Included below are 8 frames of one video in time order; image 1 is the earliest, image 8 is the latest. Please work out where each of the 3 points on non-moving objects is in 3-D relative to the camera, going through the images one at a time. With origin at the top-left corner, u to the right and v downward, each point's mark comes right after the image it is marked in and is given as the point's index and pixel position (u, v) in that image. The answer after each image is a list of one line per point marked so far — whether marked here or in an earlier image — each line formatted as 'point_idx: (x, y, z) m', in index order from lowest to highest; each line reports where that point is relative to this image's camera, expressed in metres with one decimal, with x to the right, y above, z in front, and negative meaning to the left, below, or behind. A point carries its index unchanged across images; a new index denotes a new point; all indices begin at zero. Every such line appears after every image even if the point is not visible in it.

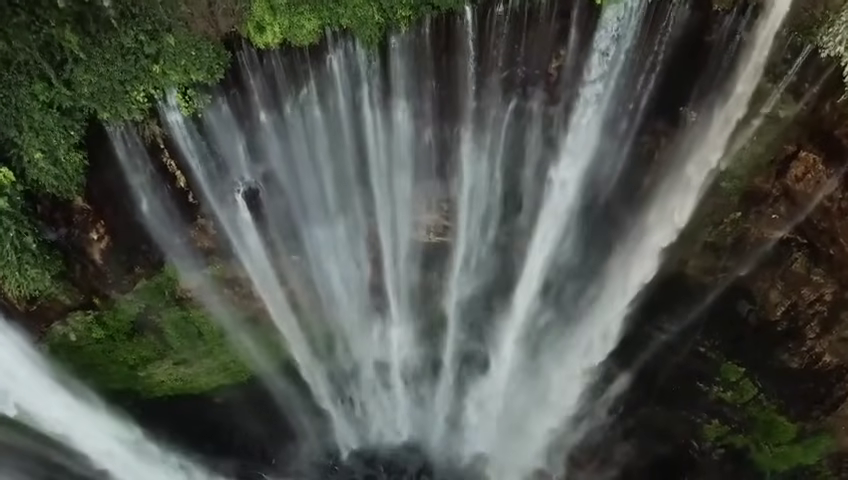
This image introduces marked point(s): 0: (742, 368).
0: (+3.8, -1.5, +9.2) m
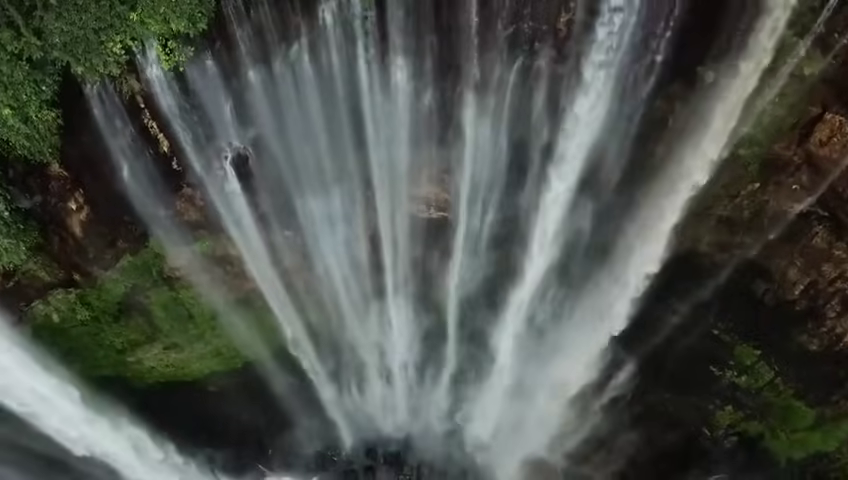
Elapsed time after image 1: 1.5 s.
0: (+3.8, -1.3, +8.8) m
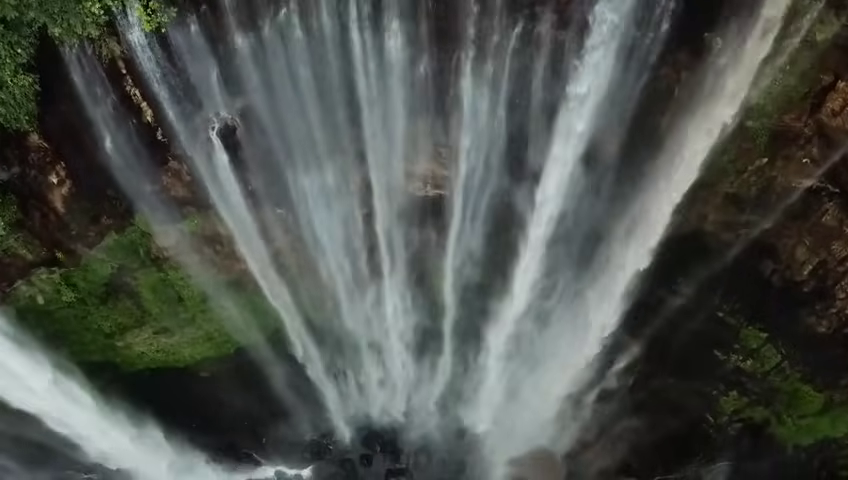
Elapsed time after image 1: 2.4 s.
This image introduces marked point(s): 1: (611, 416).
0: (+3.8, -1.0, +8.5) m
1: (+2.4, -2.2, +9.8) m
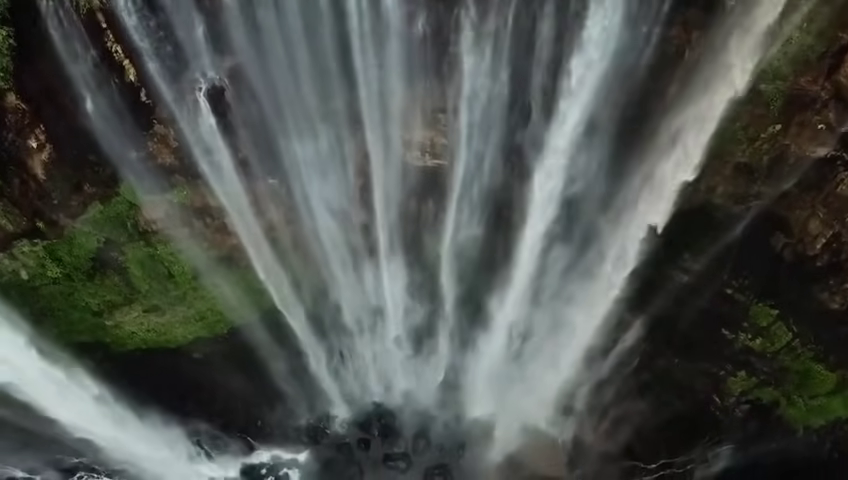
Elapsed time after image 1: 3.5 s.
0: (+3.7, -0.8, +8.2) m
1: (+2.3, -1.9, +9.5) m
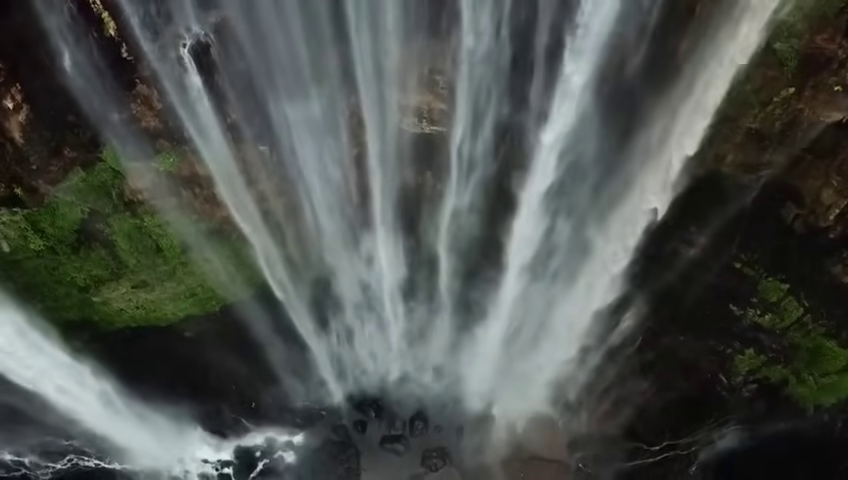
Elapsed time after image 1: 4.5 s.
0: (+3.7, -0.5, +8.0) m
1: (+2.3, -1.6, +9.2) m
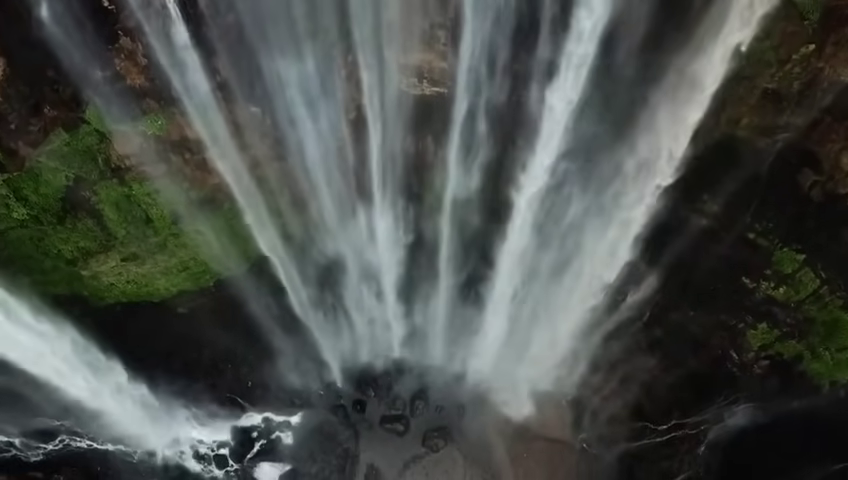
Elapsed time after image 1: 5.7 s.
0: (+3.7, -0.2, +7.6) m
1: (+2.3, -1.3, +8.9) m
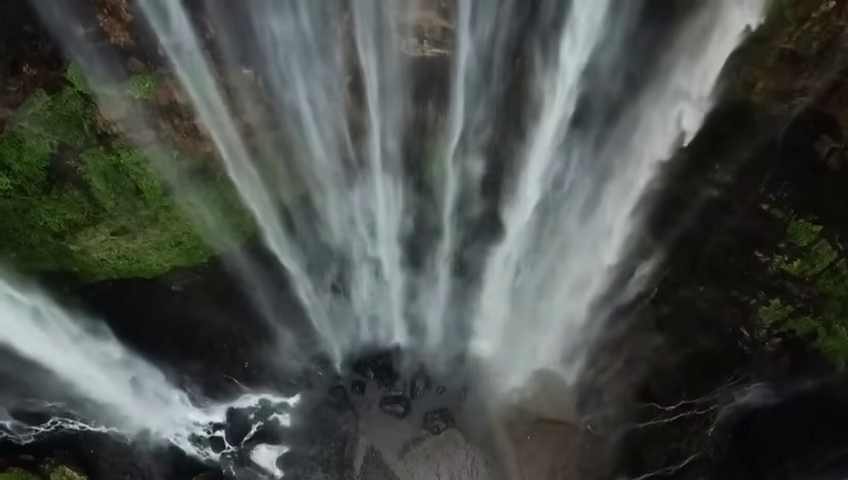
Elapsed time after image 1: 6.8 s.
0: (+3.7, +0.1, +7.3) m
1: (+2.3, -1.0, +8.7) m
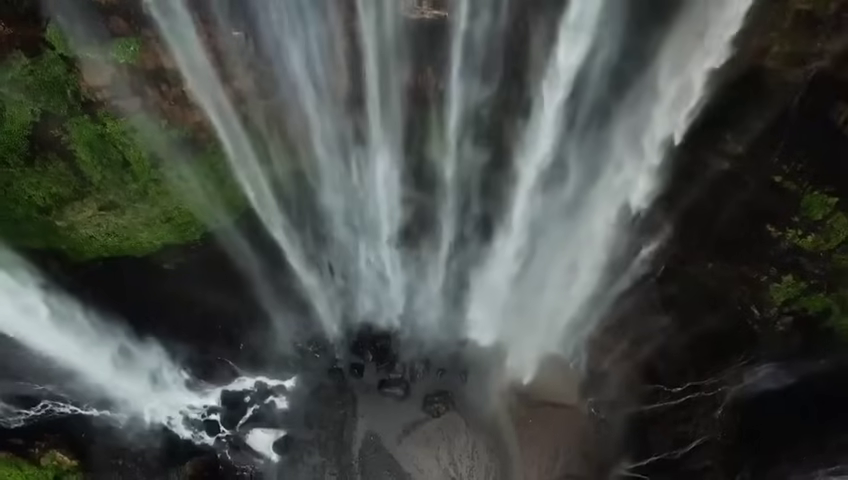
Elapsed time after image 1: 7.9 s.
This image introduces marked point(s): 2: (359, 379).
0: (+3.7, +0.4, +7.0) m
1: (+2.3, -0.7, +8.4) m
2: (-0.8, -1.6, +9.0) m
